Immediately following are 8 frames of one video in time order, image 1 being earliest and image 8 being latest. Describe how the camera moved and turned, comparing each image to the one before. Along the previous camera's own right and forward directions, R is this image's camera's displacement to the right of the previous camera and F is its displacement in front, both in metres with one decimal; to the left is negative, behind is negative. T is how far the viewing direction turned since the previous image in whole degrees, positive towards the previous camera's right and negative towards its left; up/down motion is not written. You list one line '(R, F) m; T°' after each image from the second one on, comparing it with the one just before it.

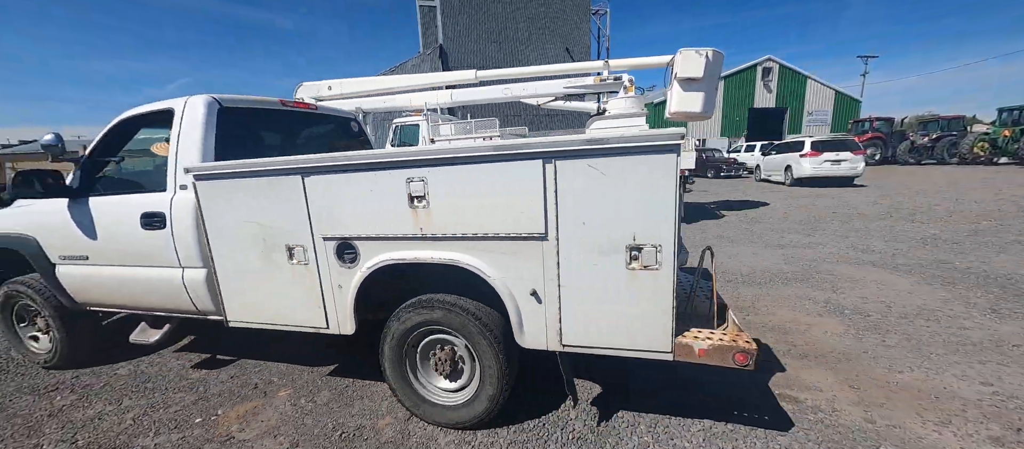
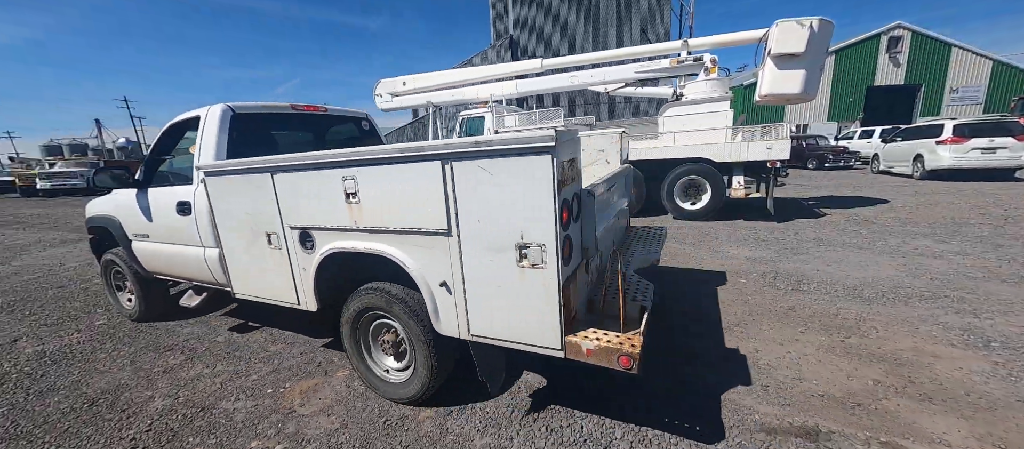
(+0.1, +0.1) m; -11°
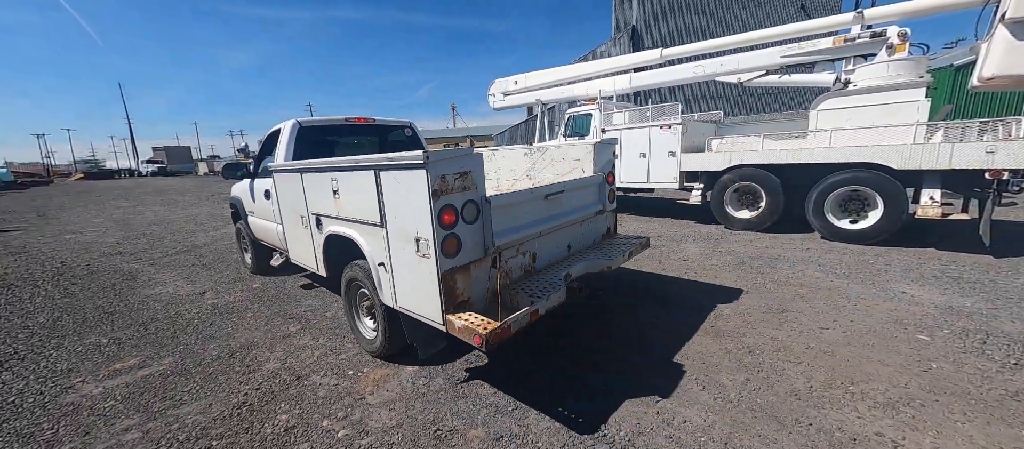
(+0.2, +0.3) m; -17°
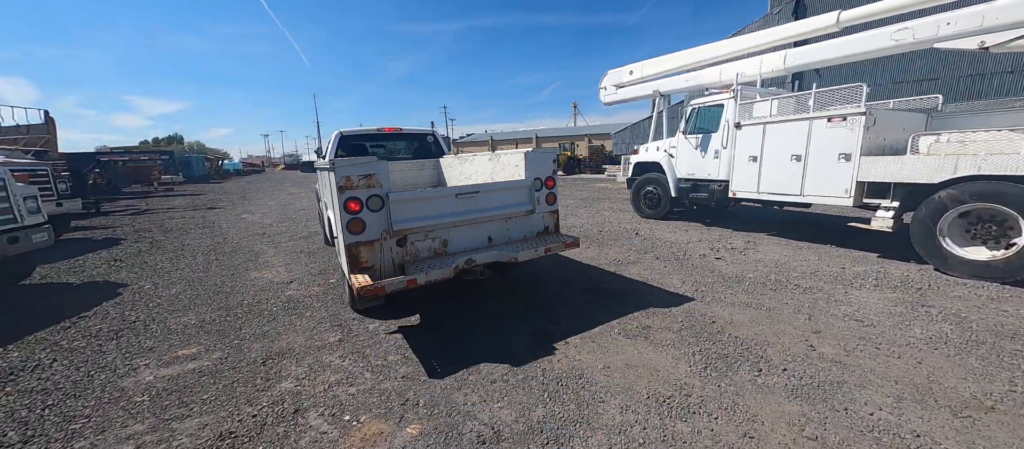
(+0.4, +0.9) m; -18°
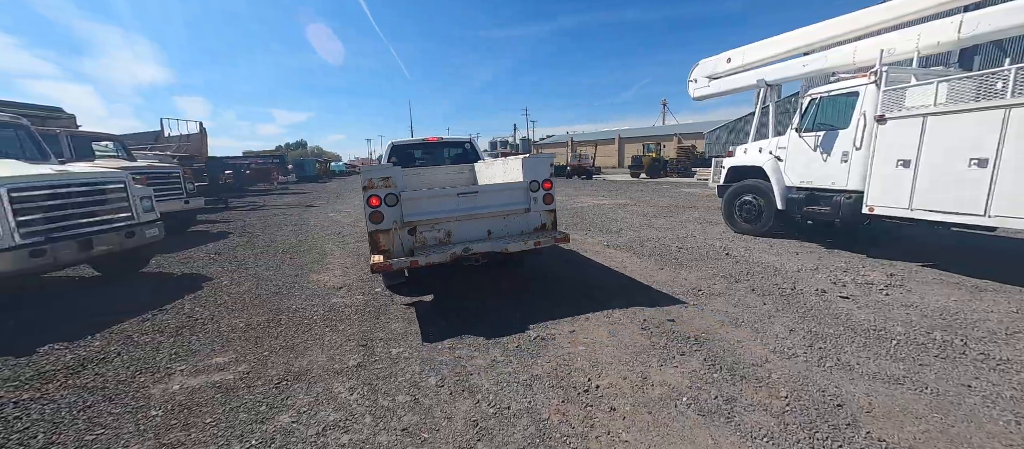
(+0.3, +0.6) m; -12°
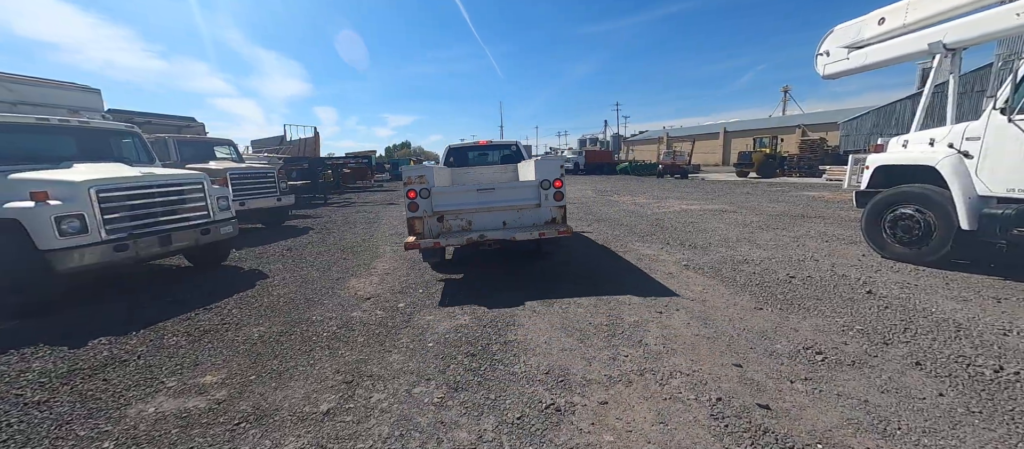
(+0.5, +0.9) m; -14°
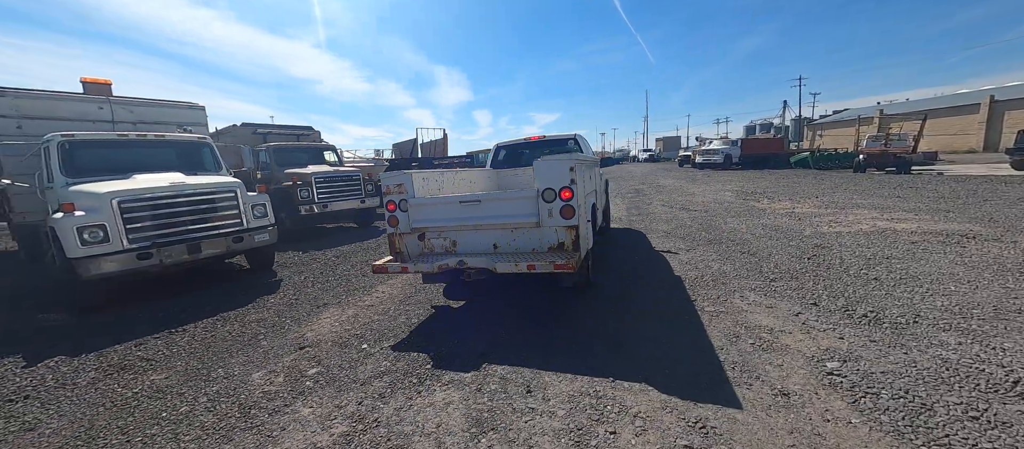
(+1.3, +2.0) m; -22°
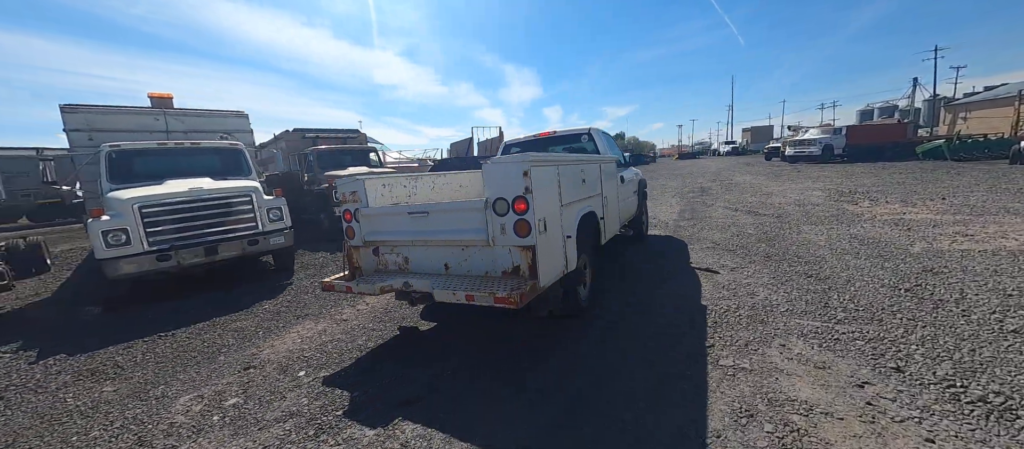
(+0.9, +0.7) m; -11°
